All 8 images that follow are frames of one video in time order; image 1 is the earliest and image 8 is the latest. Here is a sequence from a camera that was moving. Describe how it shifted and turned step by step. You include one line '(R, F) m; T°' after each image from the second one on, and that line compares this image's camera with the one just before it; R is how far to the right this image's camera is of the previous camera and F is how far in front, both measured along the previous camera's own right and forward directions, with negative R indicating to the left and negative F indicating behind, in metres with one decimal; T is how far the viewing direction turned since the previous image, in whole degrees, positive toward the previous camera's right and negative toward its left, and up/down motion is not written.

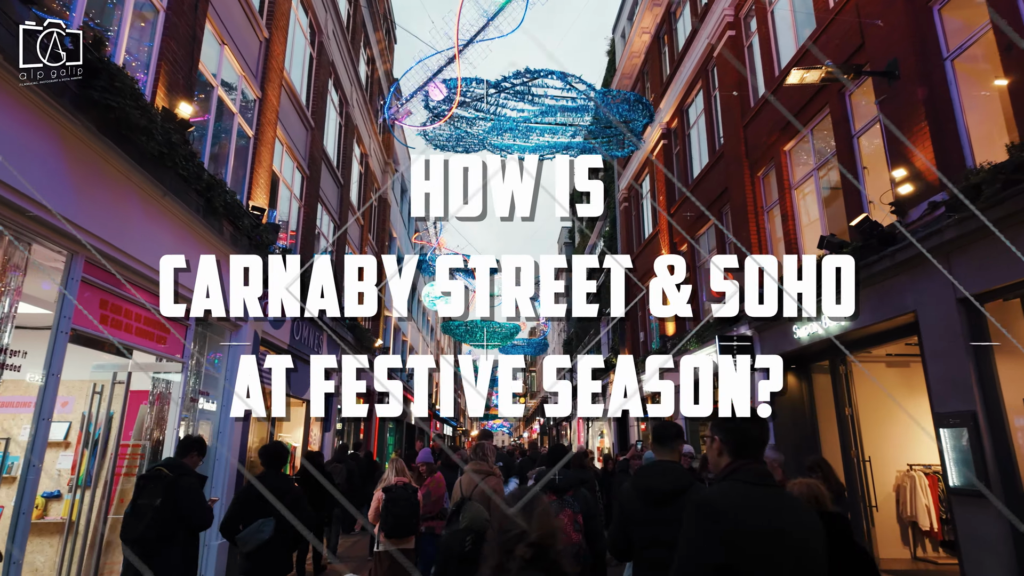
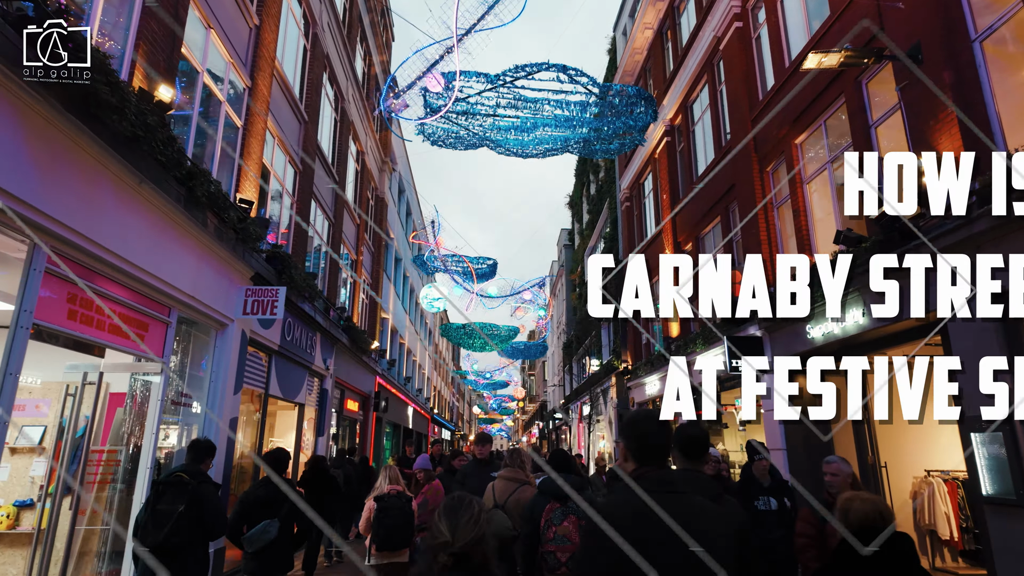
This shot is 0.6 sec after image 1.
(0.0, +0.4) m; 0°
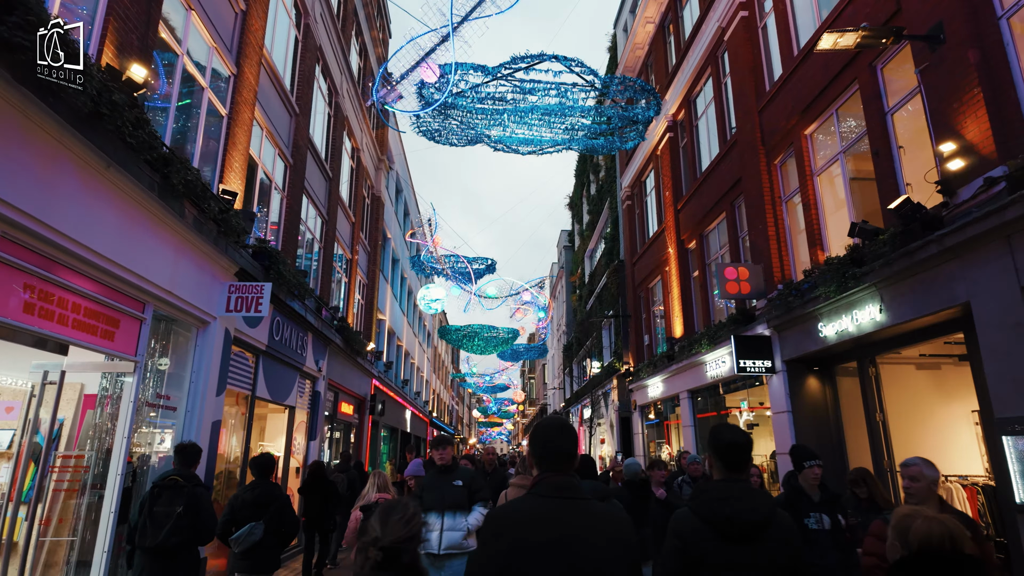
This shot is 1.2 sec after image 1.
(0.0, +0.4) m; 0°
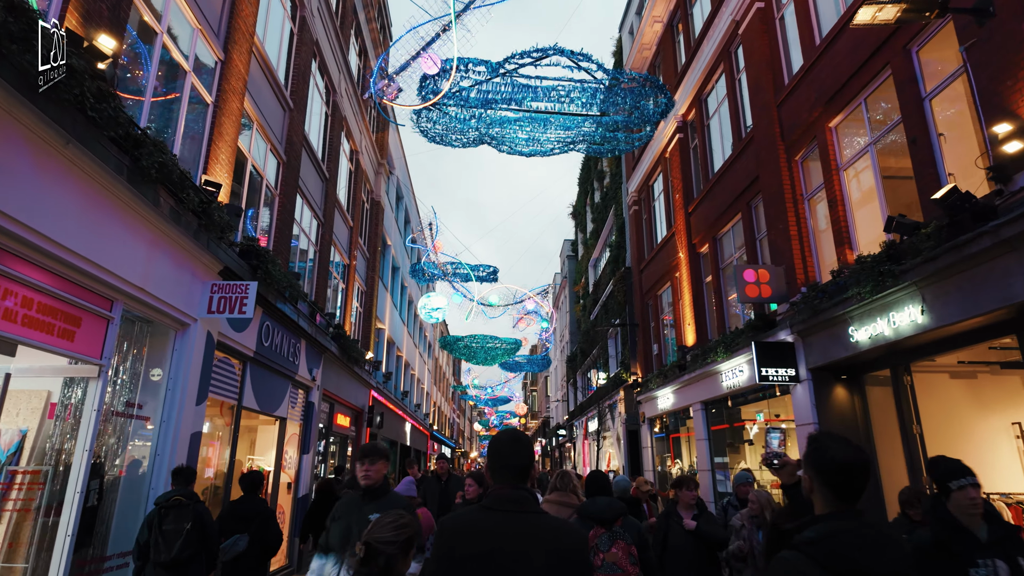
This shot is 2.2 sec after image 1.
(-0.1, +0.7) m; 0°
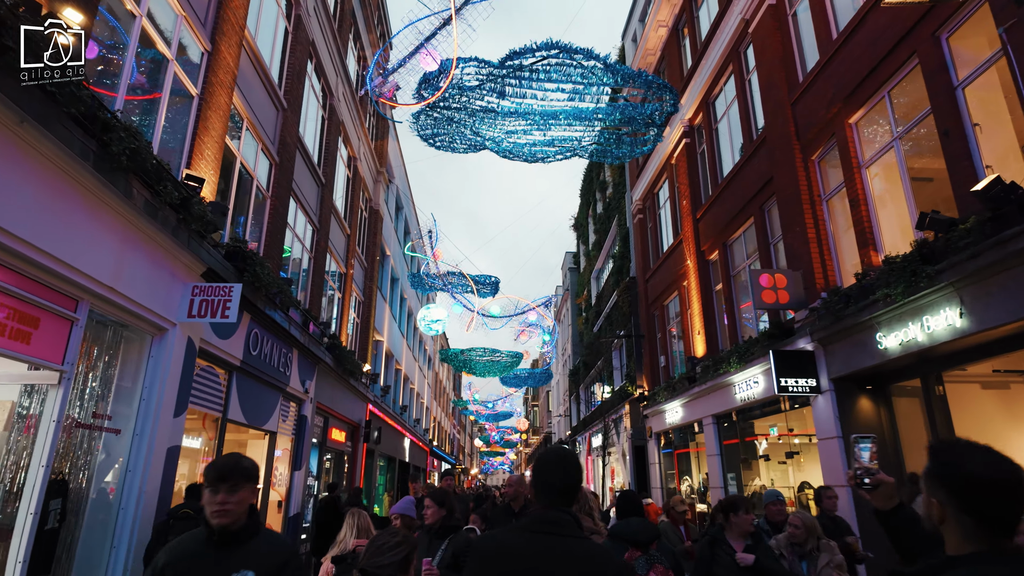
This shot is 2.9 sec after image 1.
(0.0, +0.5) m; 0°
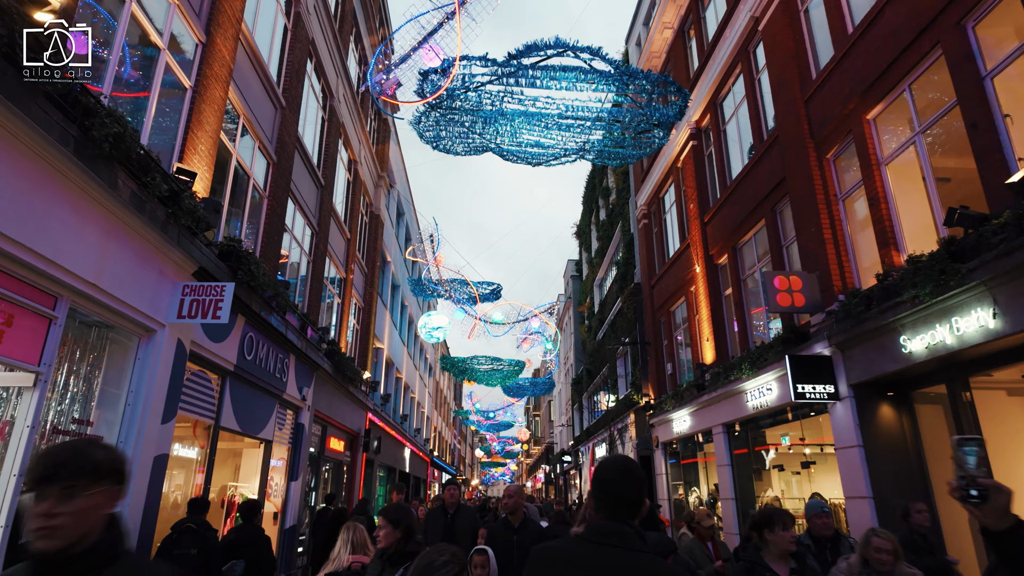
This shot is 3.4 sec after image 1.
(-0.1, +0.4) m; 0°
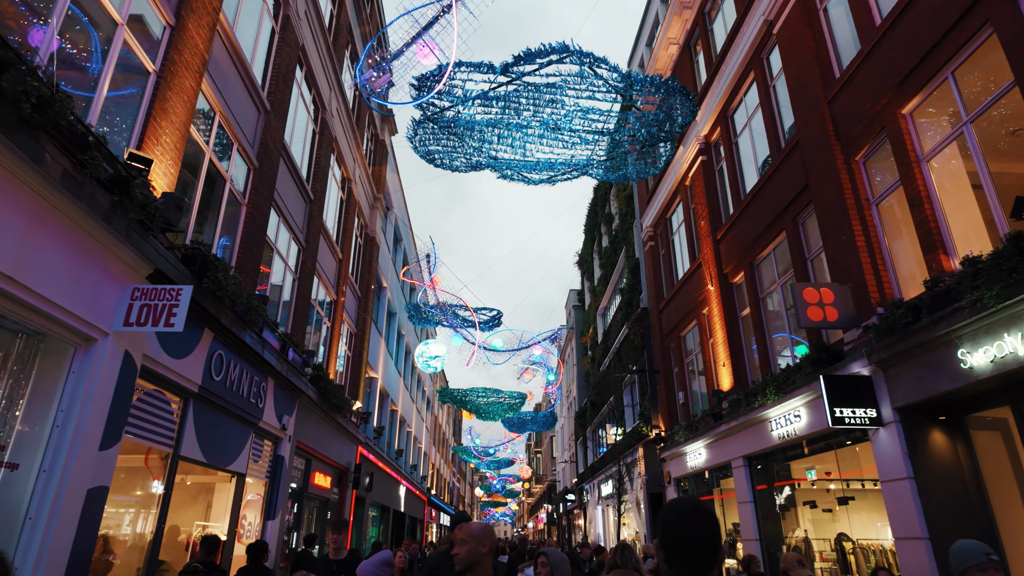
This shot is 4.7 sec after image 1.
(0.0, +0.9) m; 0°
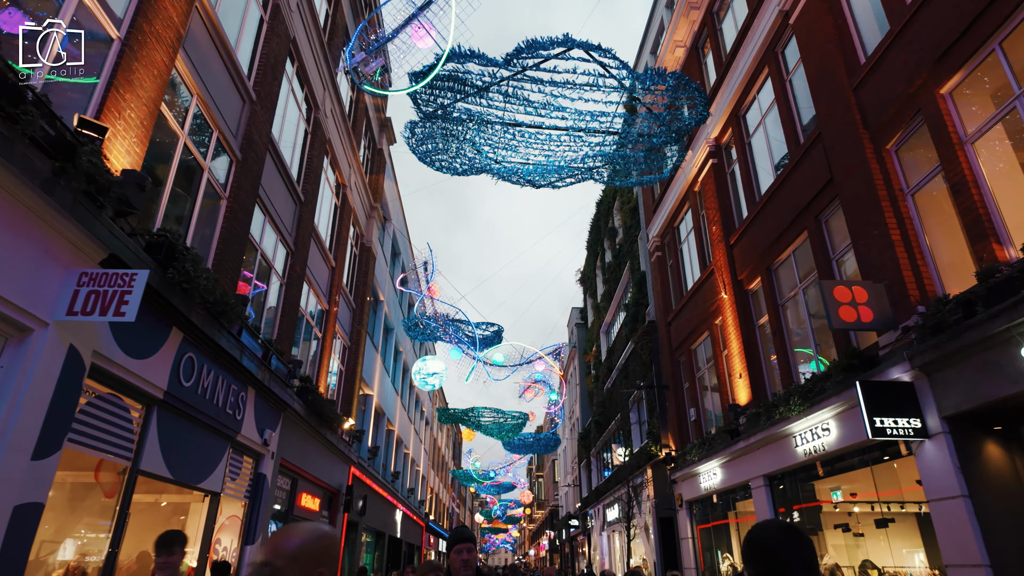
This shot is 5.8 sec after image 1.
(0.0, +0.8) m; 0°
